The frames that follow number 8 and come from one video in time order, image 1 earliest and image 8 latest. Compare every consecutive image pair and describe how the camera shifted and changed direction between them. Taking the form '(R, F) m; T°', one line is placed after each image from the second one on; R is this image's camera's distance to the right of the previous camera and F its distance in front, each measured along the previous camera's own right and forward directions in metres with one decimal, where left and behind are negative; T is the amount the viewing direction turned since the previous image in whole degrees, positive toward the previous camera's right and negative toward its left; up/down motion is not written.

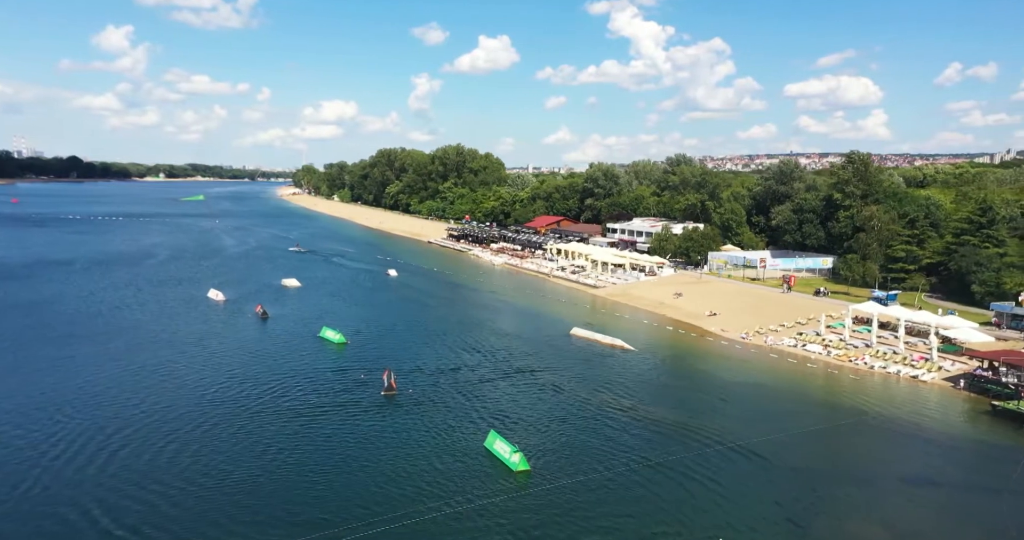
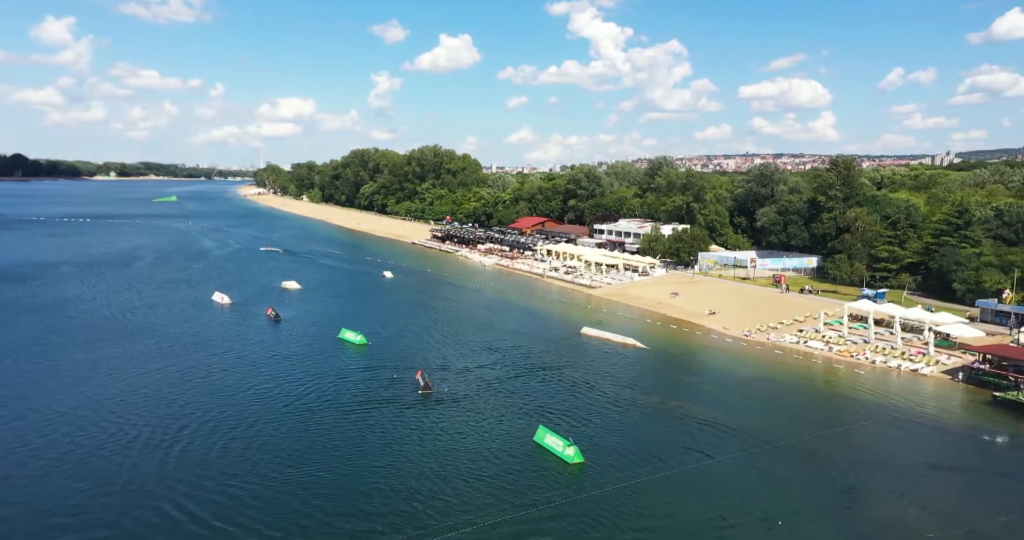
(-3.7, -1.4) m; +4°
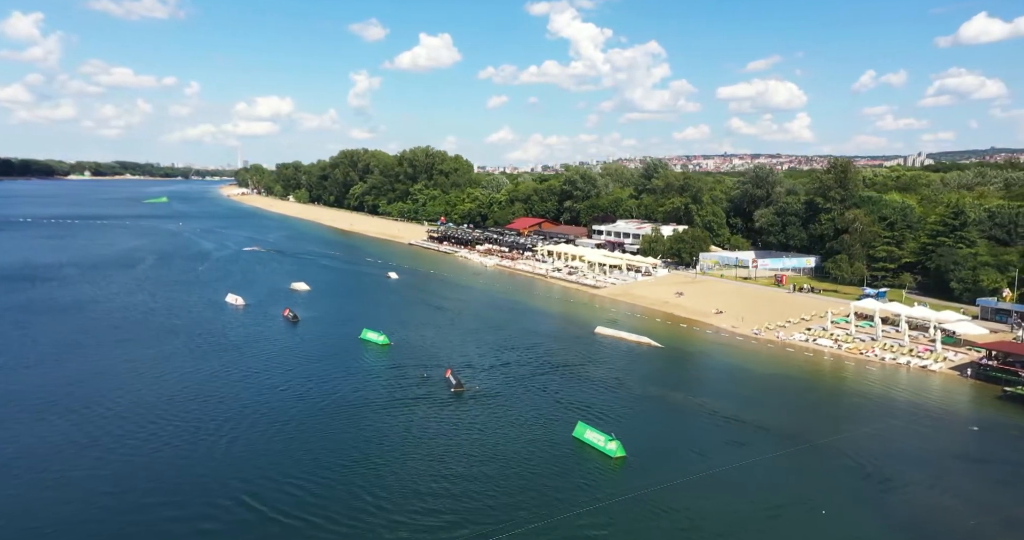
(-2.7, -1.0) m; +2°
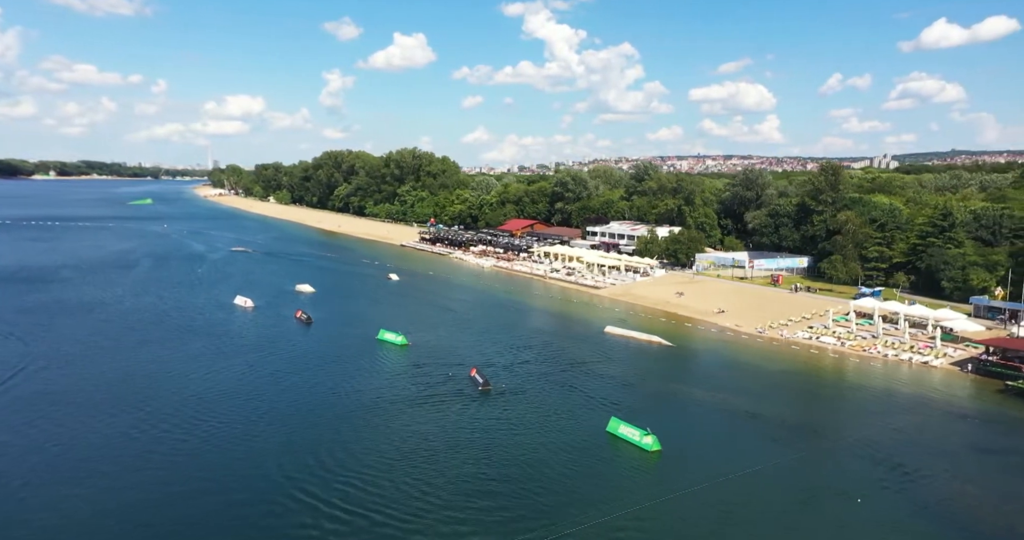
(-2.9, -1.1) m; +2°
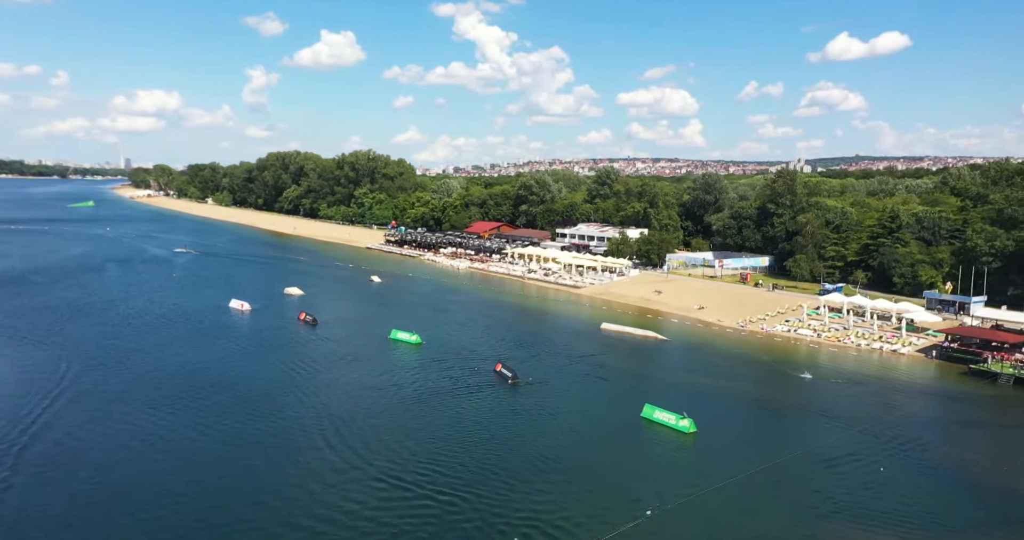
(-5.8, -2.2) m; +6°
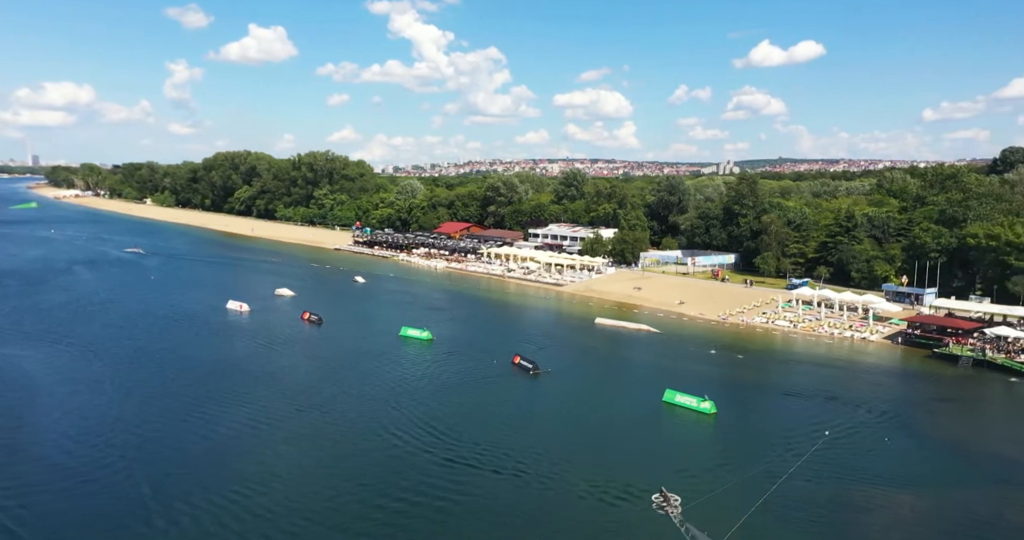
(-5.4, -2.2) m; +6°
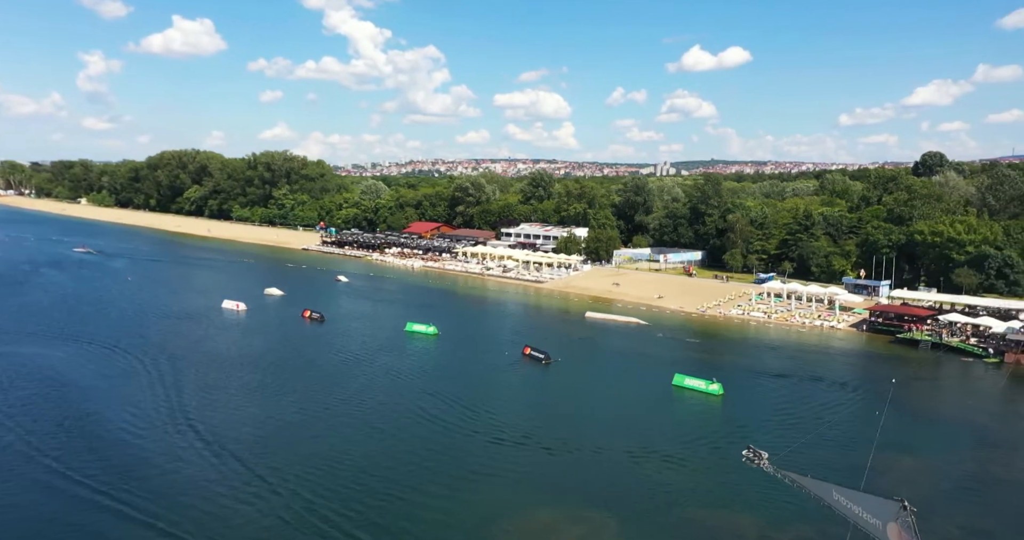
(-5.1, -2.2) m; +6°
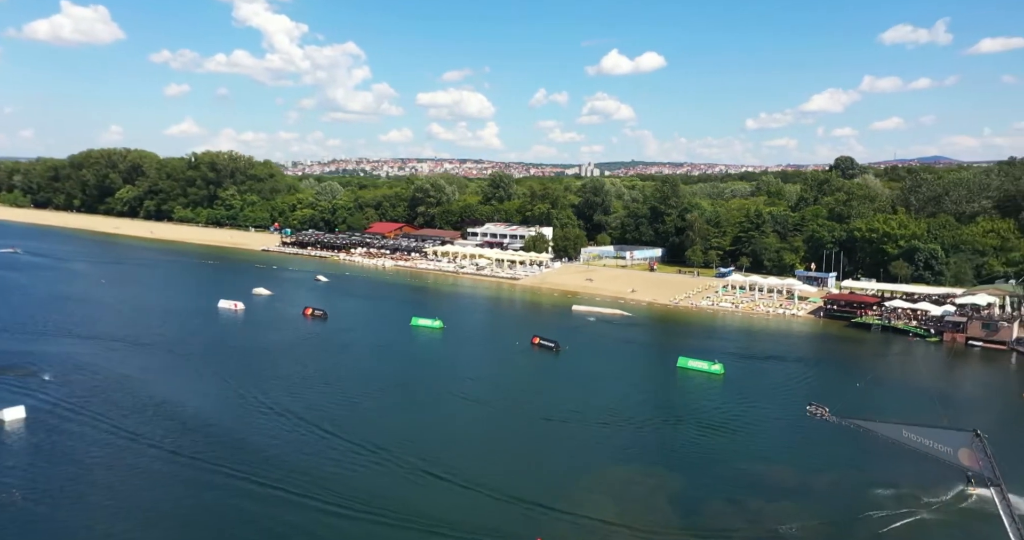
(-6.7, -2.7) m; +7°
